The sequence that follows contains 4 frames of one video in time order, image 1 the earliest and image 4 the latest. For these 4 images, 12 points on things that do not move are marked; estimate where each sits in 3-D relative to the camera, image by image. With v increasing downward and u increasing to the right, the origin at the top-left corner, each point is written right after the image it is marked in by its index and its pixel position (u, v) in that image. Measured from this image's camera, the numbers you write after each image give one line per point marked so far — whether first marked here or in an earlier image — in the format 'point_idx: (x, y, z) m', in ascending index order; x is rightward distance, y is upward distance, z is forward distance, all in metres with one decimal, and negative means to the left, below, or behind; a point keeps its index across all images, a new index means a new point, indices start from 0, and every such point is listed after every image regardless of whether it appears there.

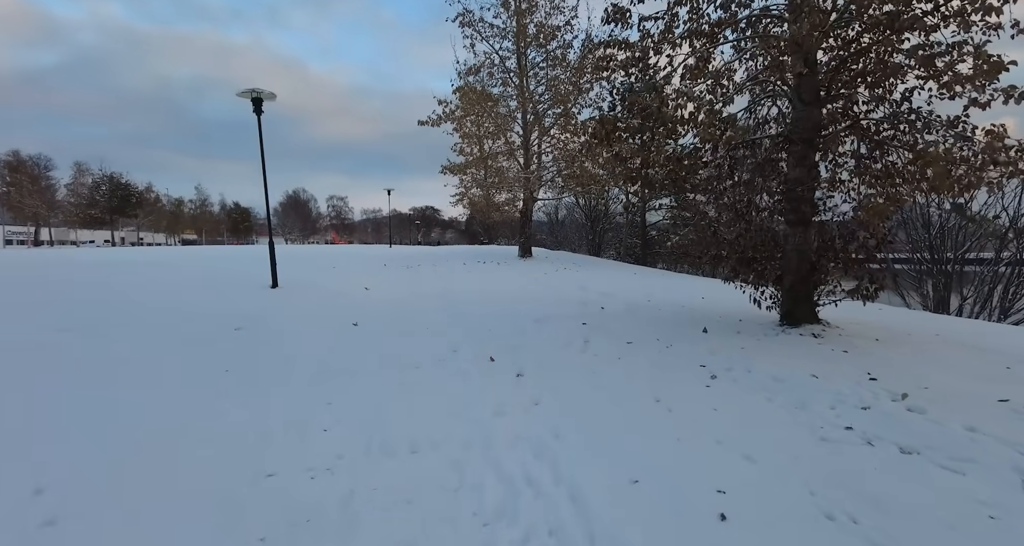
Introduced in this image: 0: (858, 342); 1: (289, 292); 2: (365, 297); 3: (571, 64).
0: (+4.0, -0.8, +5.5) m
1: (-4.6, -0.4, +9.7) m
2: (-3.0, -0.5, +9.7) m
3: (+2.4, +8.6, +19.3) m
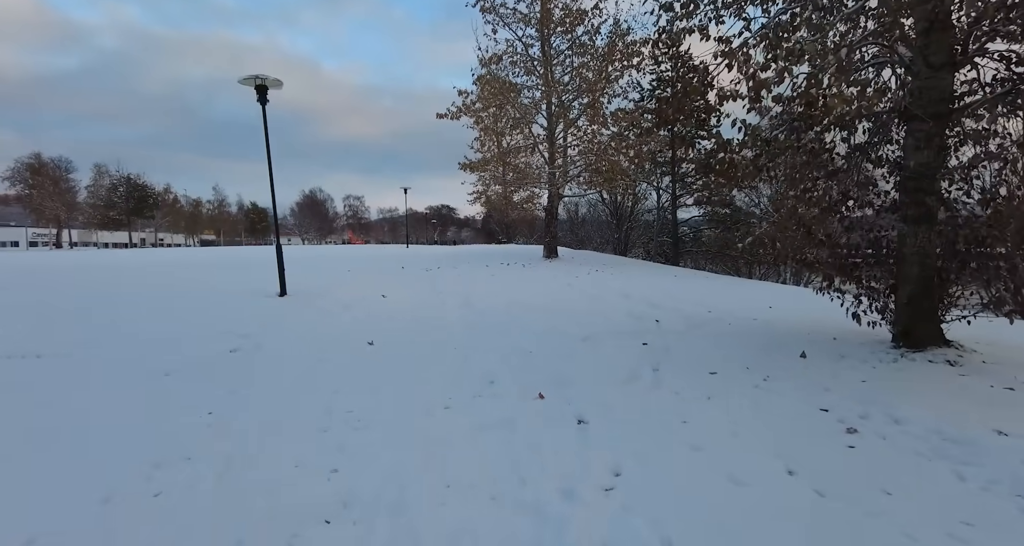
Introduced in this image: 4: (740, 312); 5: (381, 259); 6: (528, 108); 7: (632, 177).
0: (+4.5, -0.9, +4.2) m
1: (-4.0, -0.5, +8.7) m
2: (-2.4, -0.6, +8.7) m
3: (+3.3, +8.5, +18.0) m
4: (+3.5, -0.6, +7.4) m
5: (-4.8, +0.5, +17.4) m
6: (+0.6, +6.3, +17.9) m
7: (+4.9, +3.9, +18.9) m
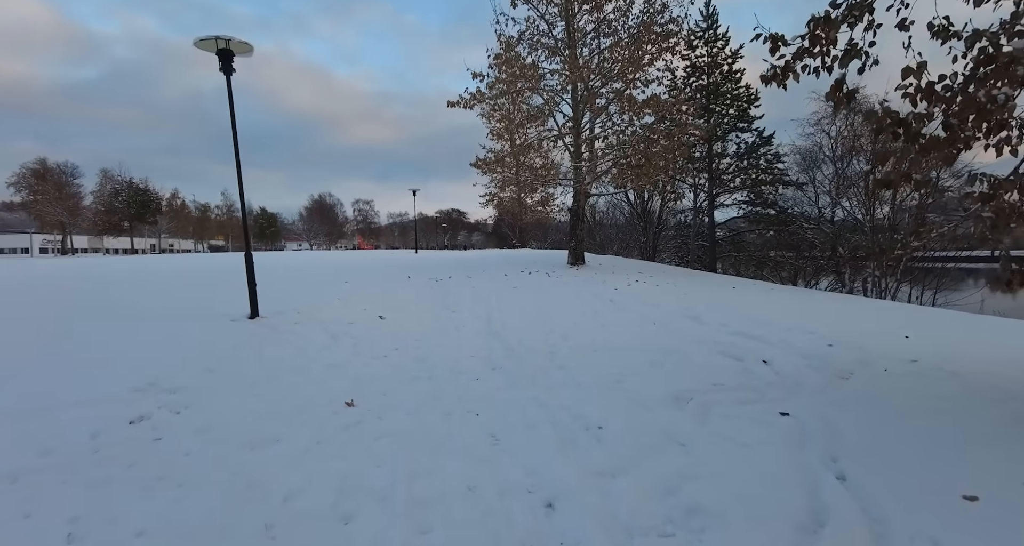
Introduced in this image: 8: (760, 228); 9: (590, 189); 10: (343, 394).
0: (+4.9, -1.1, +2.0) m
1: (-3.5, -0.8, +6.7) m
2: (-1.9, -0.9, +6.6) m
3: (+3.9, +8.2, +15.9) m
4: (+4.0, -0.8, +5.2) m
5: (-4.2, +0.2, +15.4) m
6: (+1.3, +6.0, +15.8) m
7: (+5.6, +3.6, +16.7) m
8: (+10.1, +1.8, +19.2) m
9: (+2.8, +3.0, +16.8) m
10: (-1.6, -1.1, +4.5) m
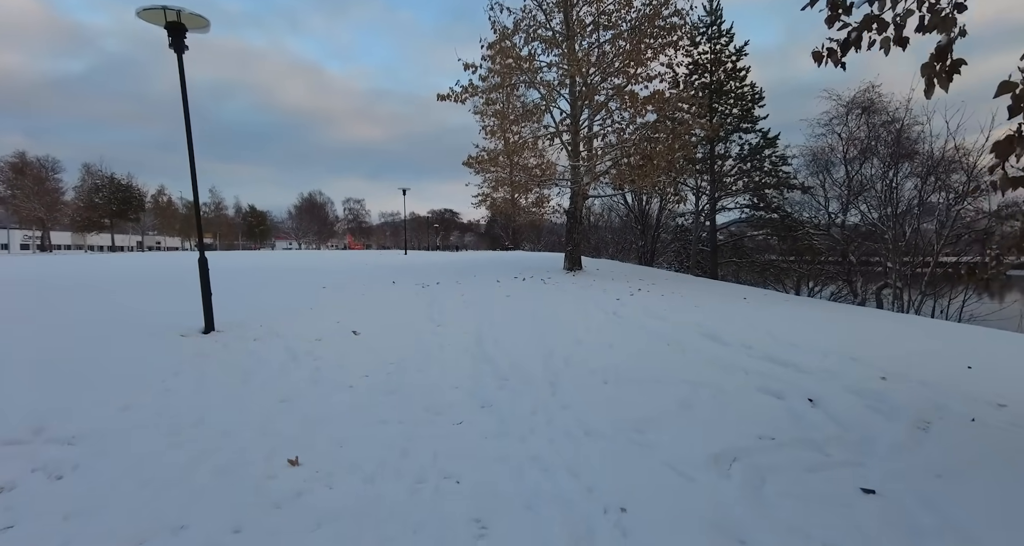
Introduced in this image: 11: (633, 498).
0: (+4.9, -1.3, +1.1) m
1: (-3.6, -0.9, +5.7) m
2: (-2.0, -1.0, +5.6) m
3: (+3.8, +8.0, +15.1) m
4: (+3.9, -1.0, +4.3) m
5: (-4.4, +0.1, +14.4) m
6: (+1.1, +5.8, +14.9) m
7: (+5.4, +3.3, +15.9) m
8: (+9.8, +1.6, +18.4) m
9: (+2.5, +2.8, +15.9) m
10: (-1.7, -1.3, +3.5) m
11: (+0.7, -1.3, +2.7) m
